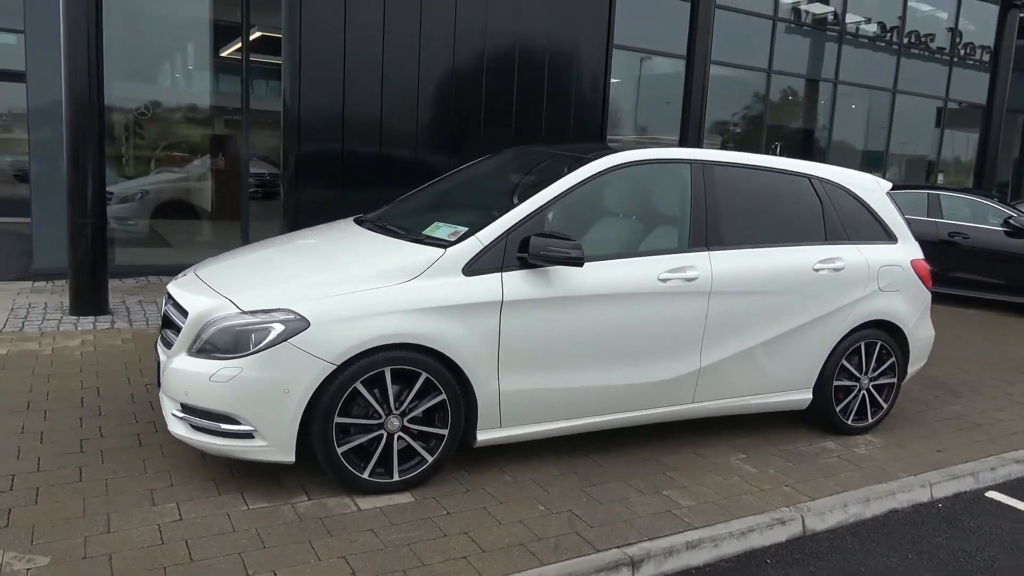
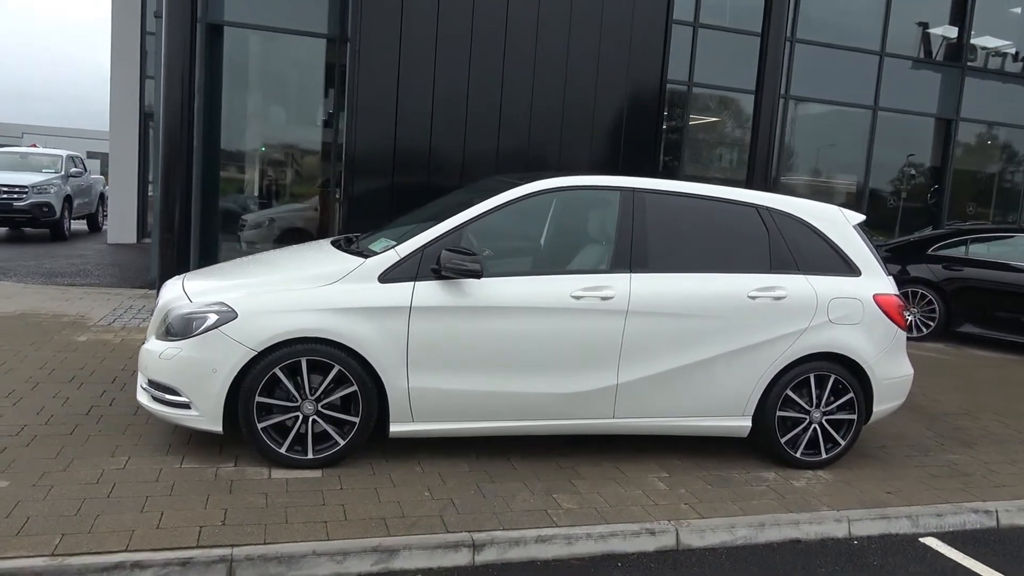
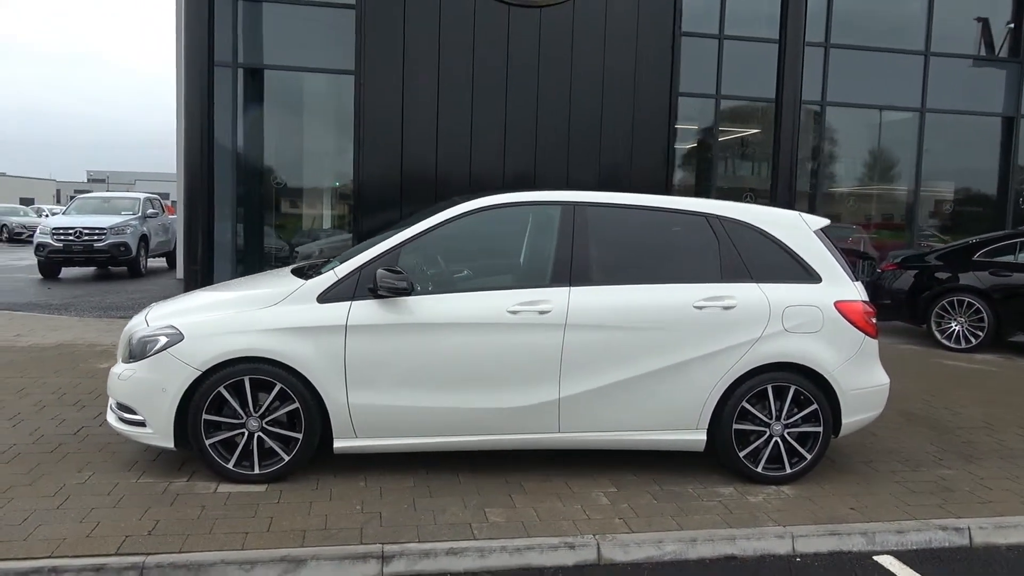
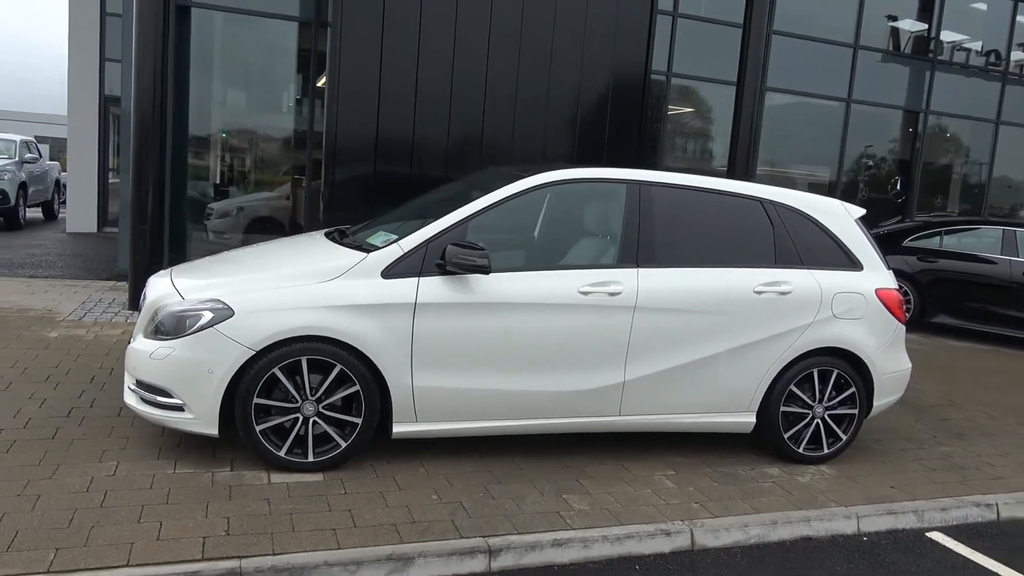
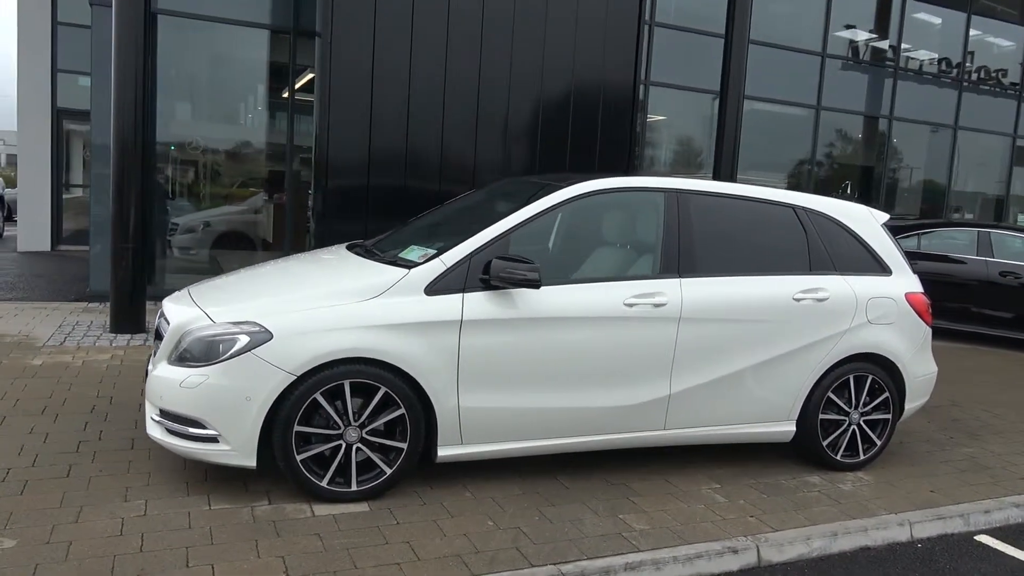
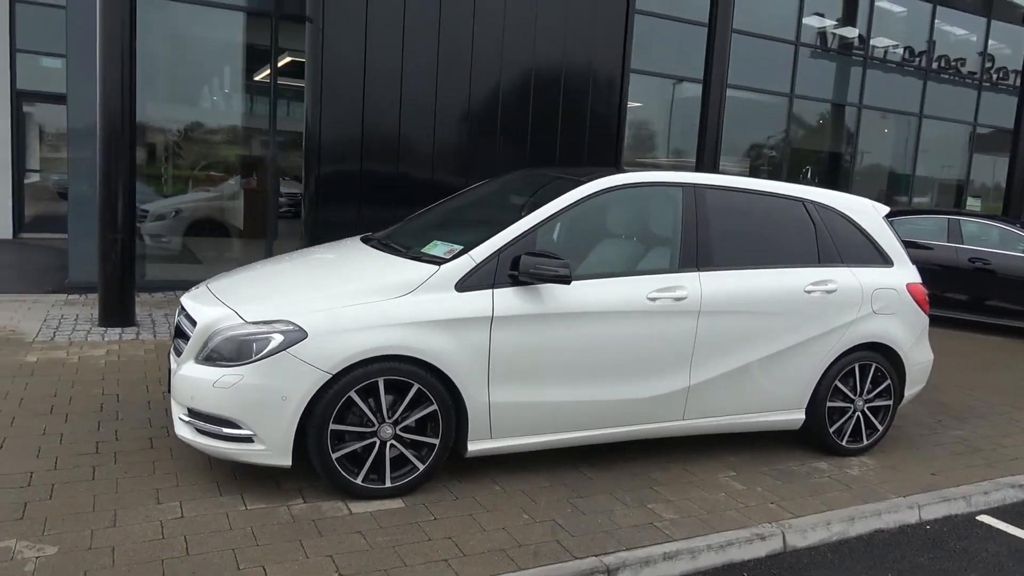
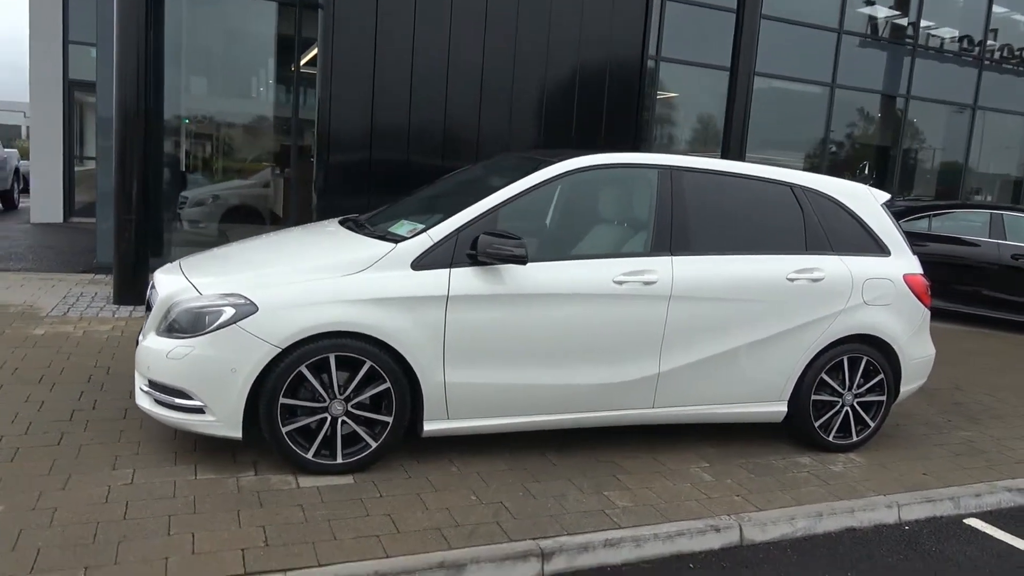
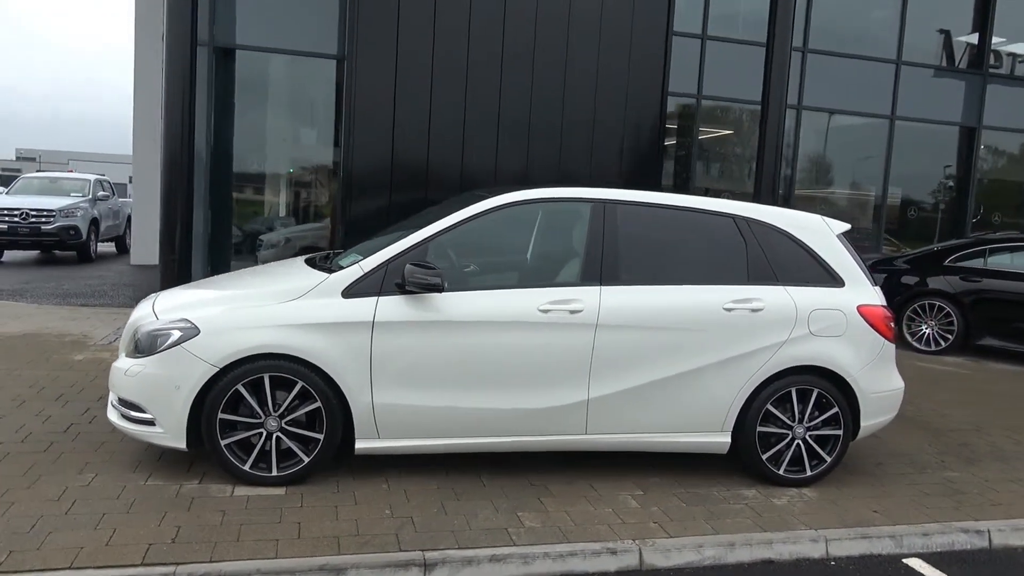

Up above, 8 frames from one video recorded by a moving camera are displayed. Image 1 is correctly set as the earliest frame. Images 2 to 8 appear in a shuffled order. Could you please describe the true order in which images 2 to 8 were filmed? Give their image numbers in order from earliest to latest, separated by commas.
6, 5, 7, 4, 2, 8, 3
